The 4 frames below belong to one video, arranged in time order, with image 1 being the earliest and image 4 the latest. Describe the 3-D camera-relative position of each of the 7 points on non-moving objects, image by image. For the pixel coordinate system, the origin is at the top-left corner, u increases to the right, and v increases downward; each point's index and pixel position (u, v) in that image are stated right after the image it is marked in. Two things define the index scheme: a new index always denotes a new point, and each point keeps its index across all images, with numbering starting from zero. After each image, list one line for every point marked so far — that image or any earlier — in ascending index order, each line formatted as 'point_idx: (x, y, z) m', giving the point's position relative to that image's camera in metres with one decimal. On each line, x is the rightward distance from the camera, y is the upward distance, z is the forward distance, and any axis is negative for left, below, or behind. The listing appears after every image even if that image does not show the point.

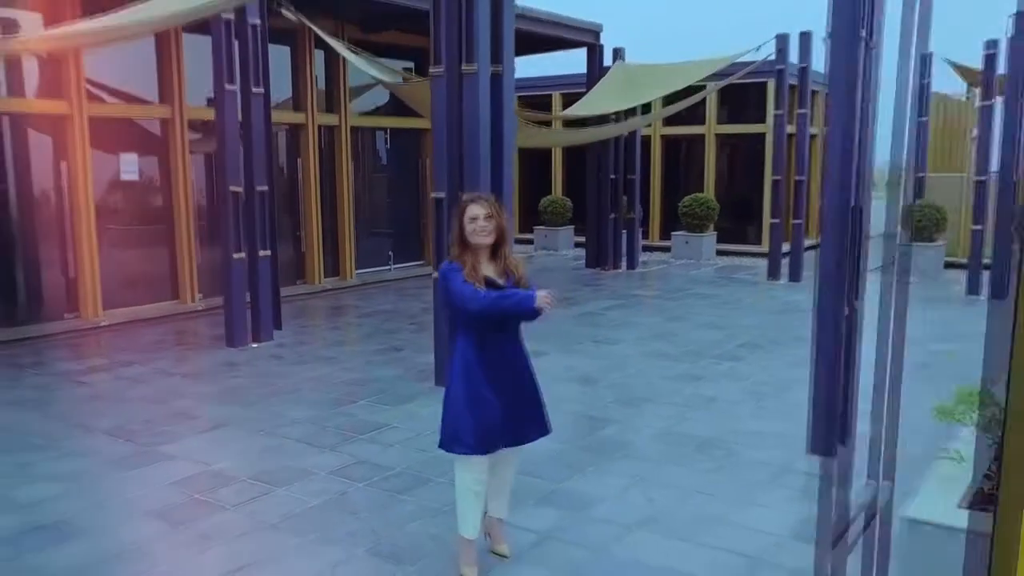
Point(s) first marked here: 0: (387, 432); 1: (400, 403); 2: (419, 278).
0: (-0.6, -0.7, +4.3) m
1: (-0.6, -0.6, +4.8) m
2: (-1.0, +0.1, +9.7) m
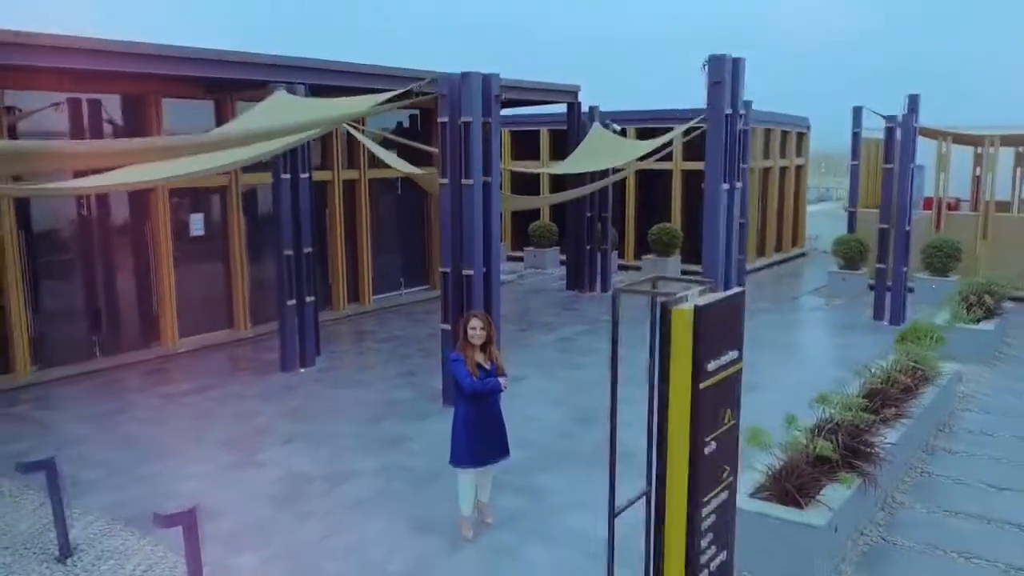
0: (-0.7, -1.1, +6.2) m
1: (-0.7, -1.0, +6.7) m
2: (-1.1, -0.2, +11.6) m
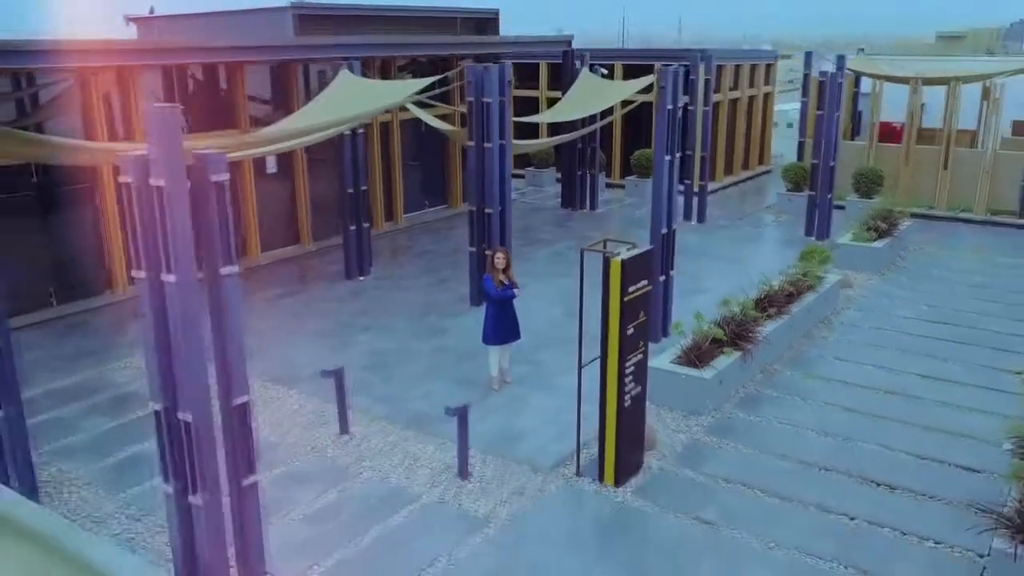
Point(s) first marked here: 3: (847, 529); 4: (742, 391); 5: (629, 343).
0: (-0.6, -0.4, +8.9) m
1: (-0.6, -0.3, +9.4) m
2: (-1.1, +1.1, +14.2) m
3: (+2.0, -1.4, +5.4) m
4: (+1.9, -0.8, +7.4) m
5: (+0.7, -0.3, +5.7) m
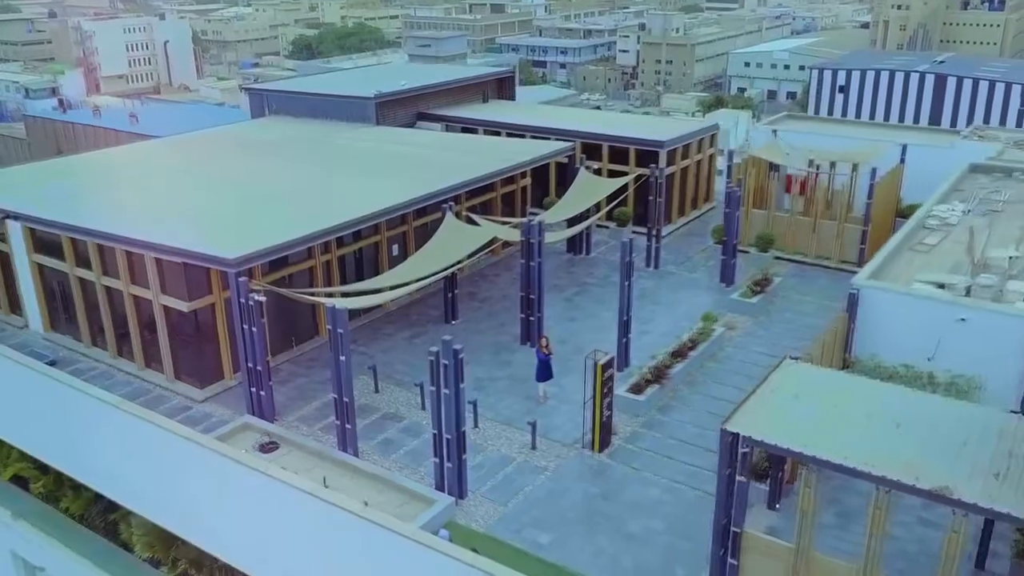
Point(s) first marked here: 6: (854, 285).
0: (0.0, -1.4, +16.7) m
1: (0.0, -1.2, +17.1) m
2: (-0.5, +0.6, +21.8) m
3: (+2.6, -2.7, +13.3) m
4: (+2.5, -1.9, +15.2) m
5: (+1.4, -1.6, +13.5) m
6: (+5.2, +0.1, +13.8) m
